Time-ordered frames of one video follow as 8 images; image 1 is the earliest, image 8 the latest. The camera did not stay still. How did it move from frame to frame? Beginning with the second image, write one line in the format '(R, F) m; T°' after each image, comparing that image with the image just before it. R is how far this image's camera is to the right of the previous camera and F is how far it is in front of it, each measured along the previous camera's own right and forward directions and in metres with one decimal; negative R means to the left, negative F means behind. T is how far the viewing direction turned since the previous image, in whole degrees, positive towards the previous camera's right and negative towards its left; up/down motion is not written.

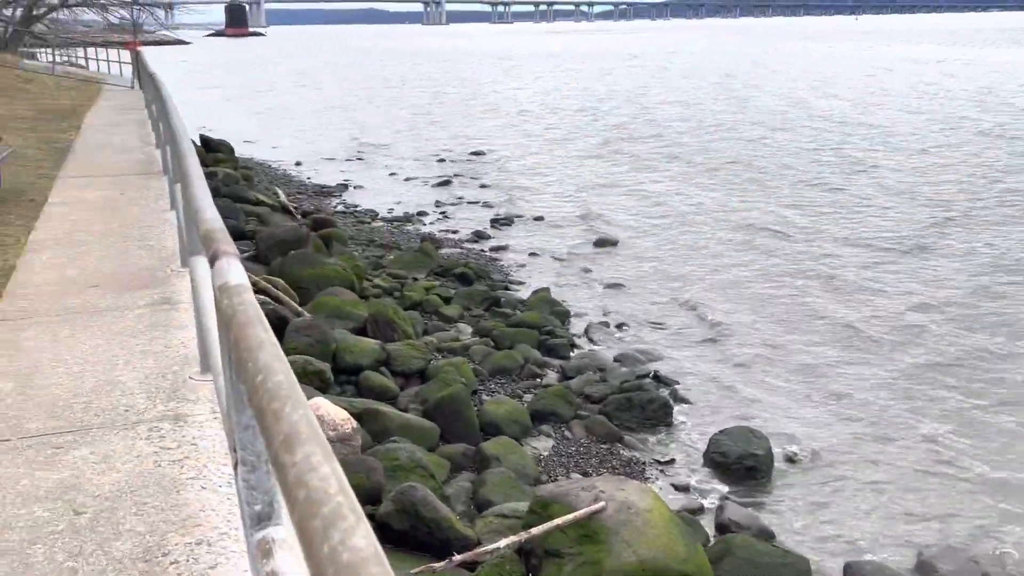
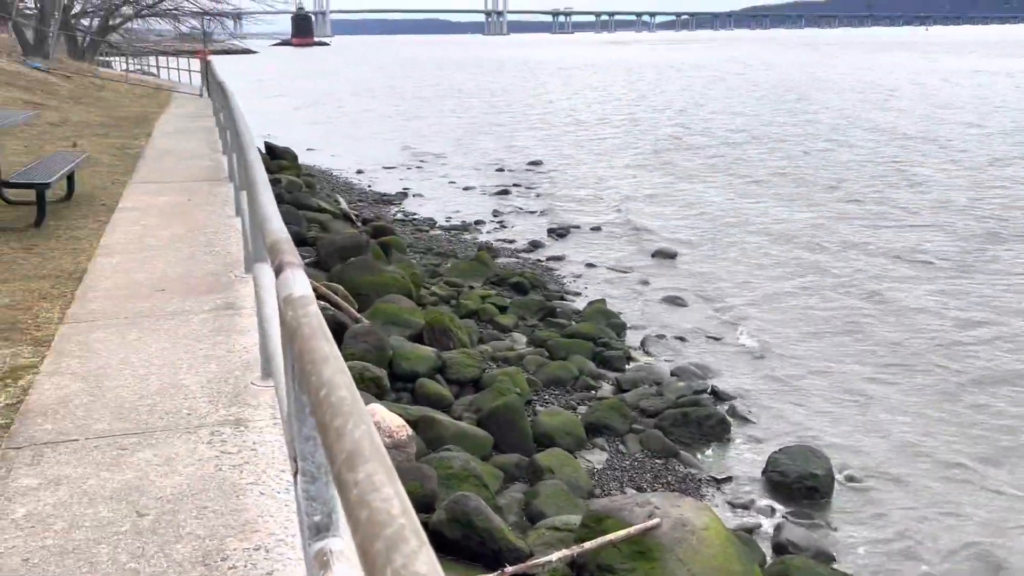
(0.0, 0.0) m; -4°
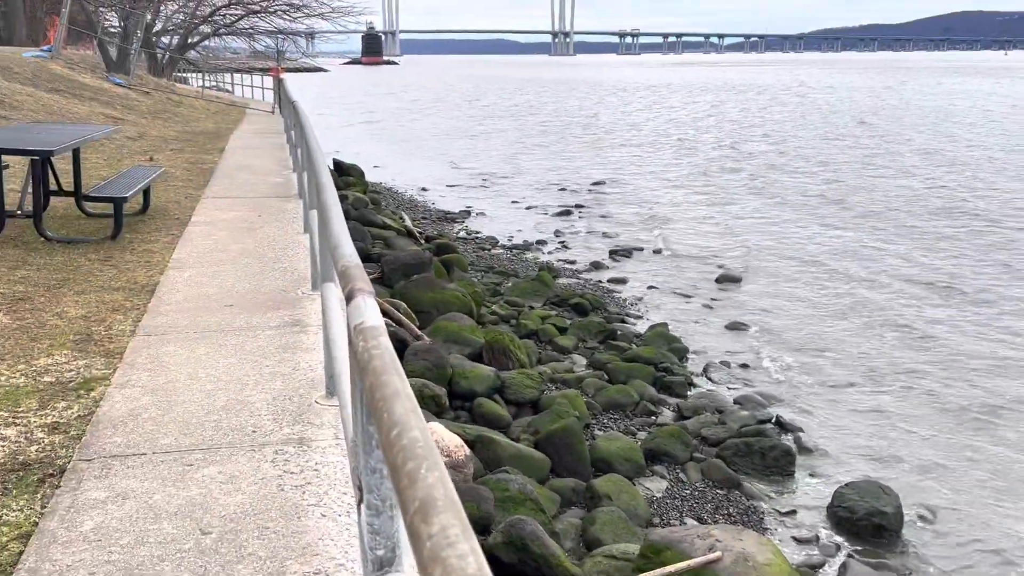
(0.0, 0.0) m; -4°
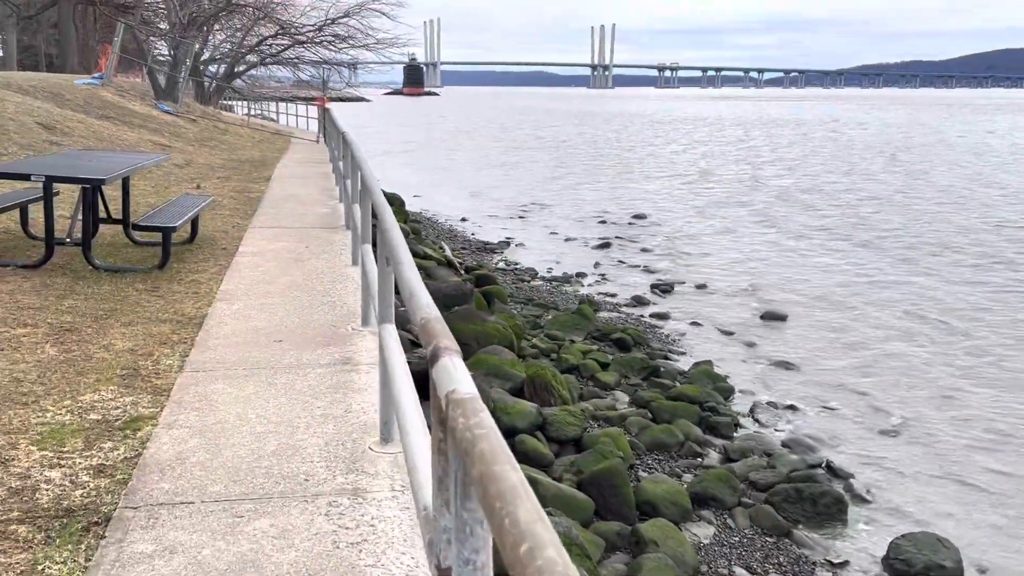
(-0.1, +0.1) m; -2°
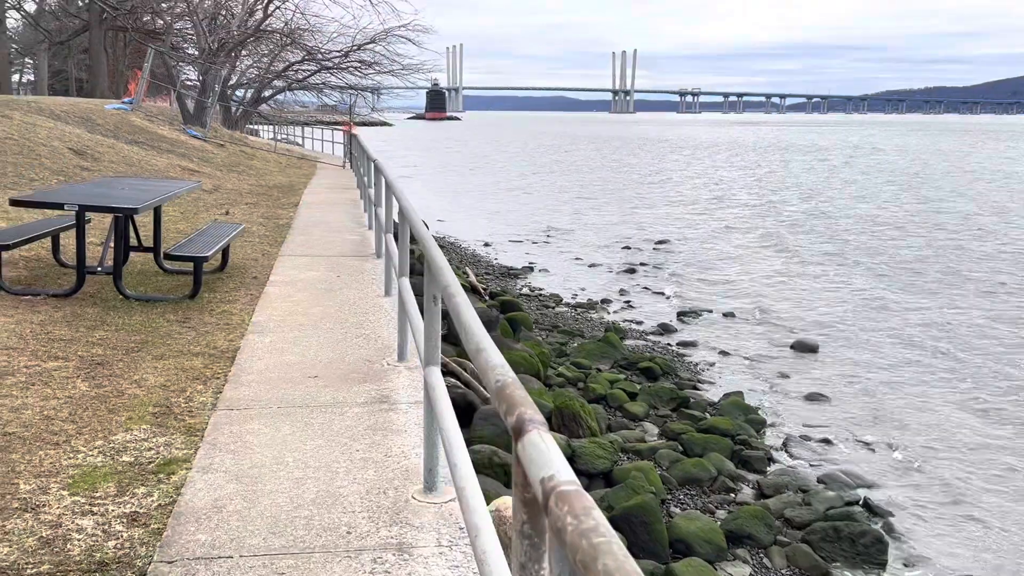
(-0.1, +0.1) m; -1°
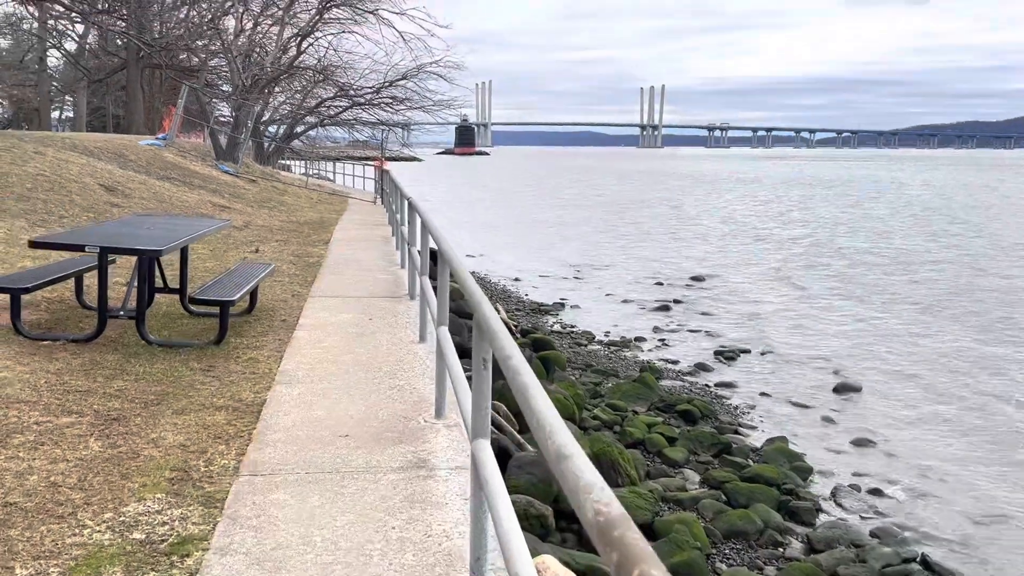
(-0.1, +0.3) m; -2°
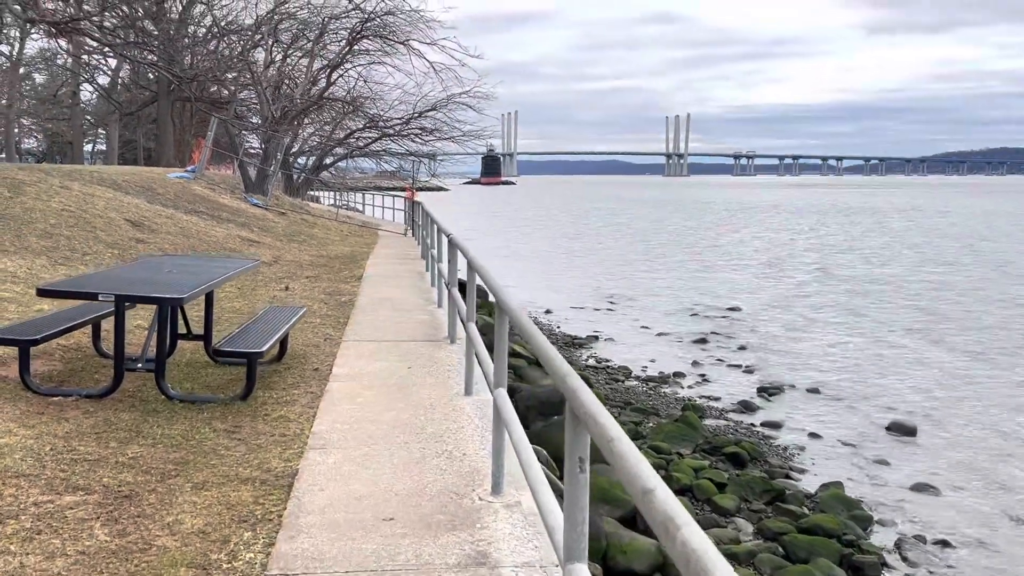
(-0.1, +0.5) m; -2°
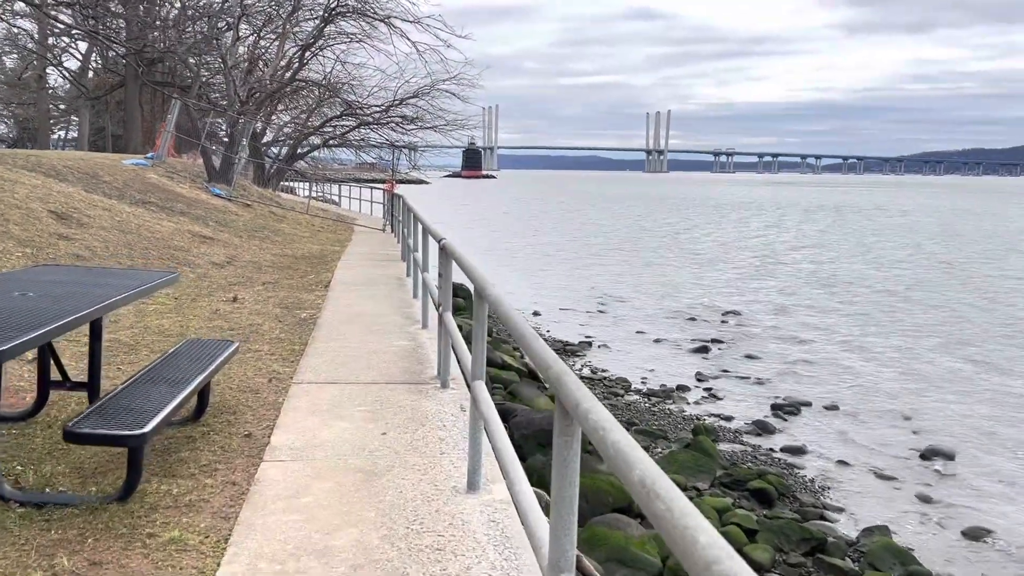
(-0.2, +1.6) m; +1°
